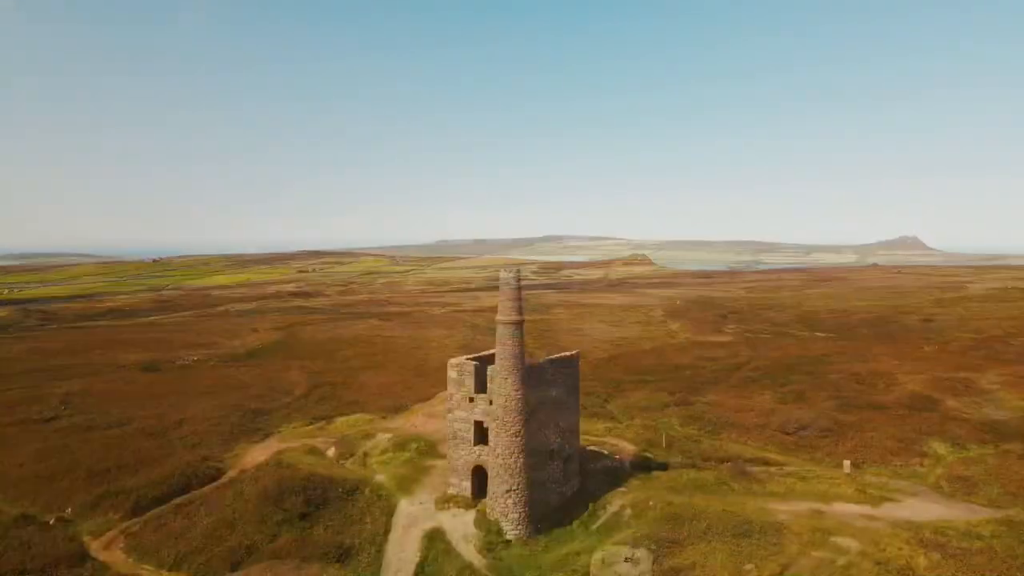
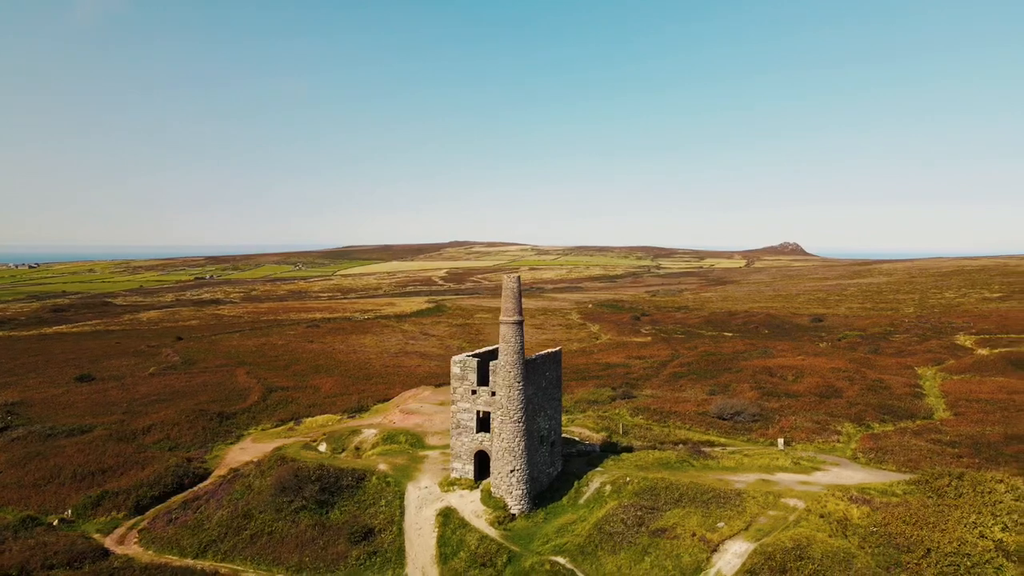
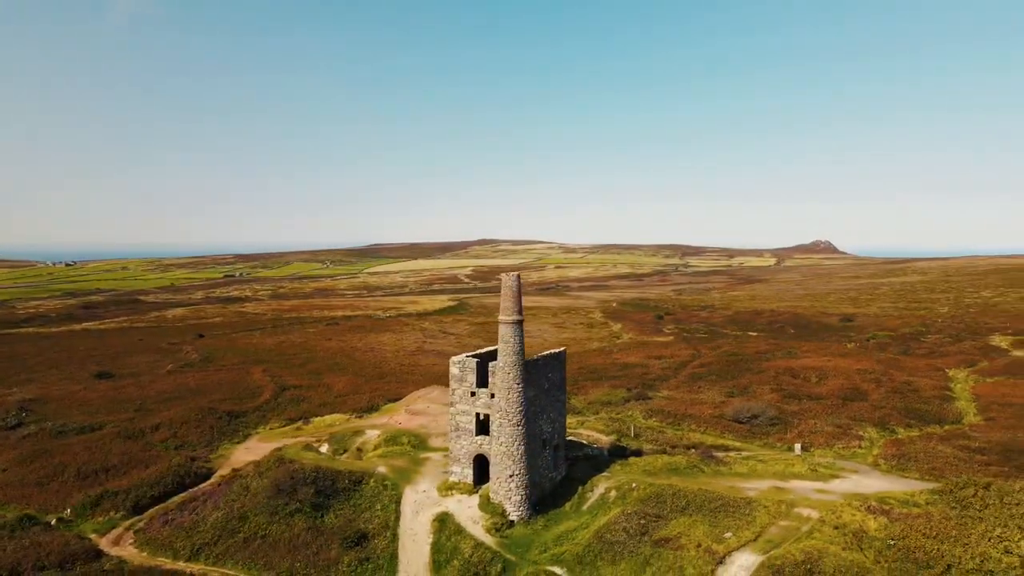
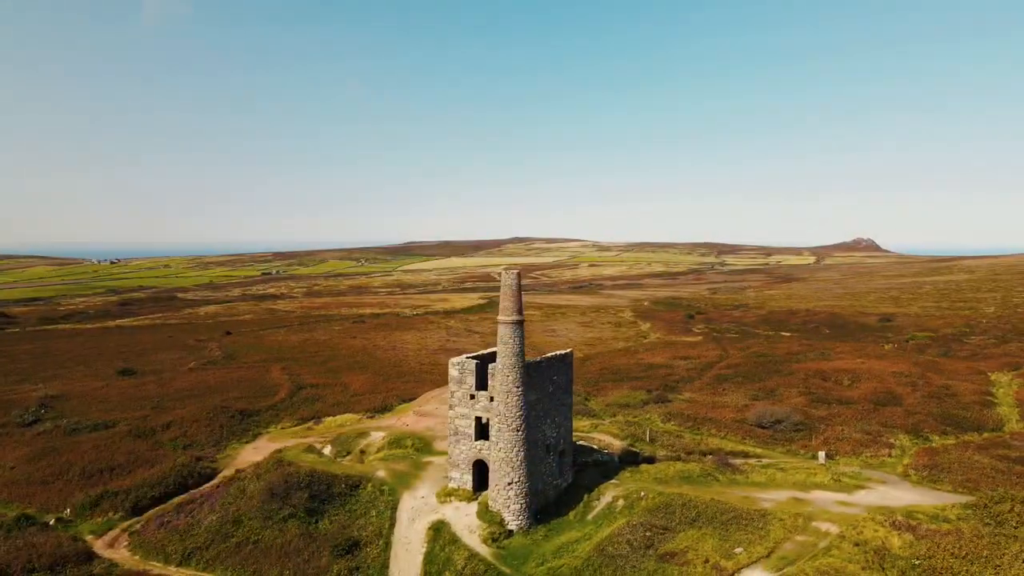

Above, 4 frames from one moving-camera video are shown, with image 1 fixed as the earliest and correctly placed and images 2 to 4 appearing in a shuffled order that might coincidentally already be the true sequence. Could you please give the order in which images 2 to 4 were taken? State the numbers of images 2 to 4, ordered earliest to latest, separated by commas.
4, 3, 2
